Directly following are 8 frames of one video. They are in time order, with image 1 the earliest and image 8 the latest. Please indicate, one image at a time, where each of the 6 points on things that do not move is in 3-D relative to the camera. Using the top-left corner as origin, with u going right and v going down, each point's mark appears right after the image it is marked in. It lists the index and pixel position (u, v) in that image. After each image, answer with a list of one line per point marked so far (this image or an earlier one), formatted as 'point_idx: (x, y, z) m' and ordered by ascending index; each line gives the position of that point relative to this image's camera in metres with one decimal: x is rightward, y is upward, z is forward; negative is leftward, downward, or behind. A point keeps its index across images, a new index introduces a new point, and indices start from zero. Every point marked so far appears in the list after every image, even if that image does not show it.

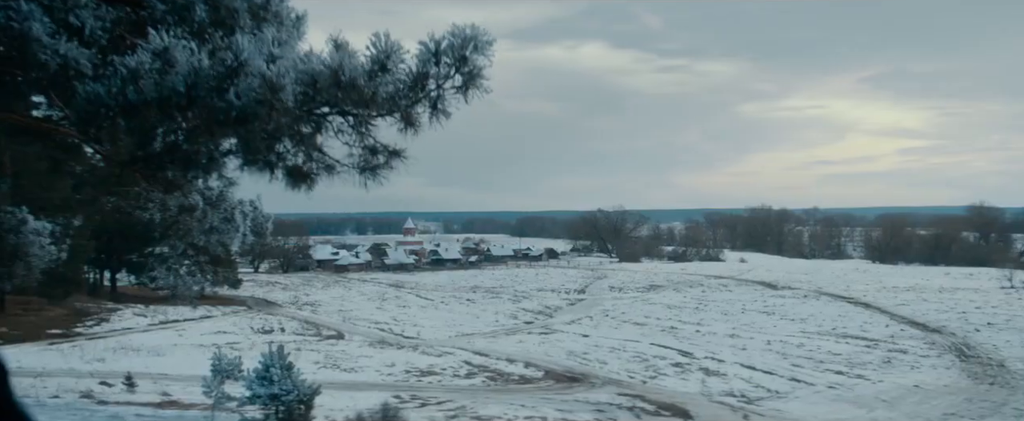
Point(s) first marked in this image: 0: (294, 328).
0: (-3.4, -1.9, +14.7) m
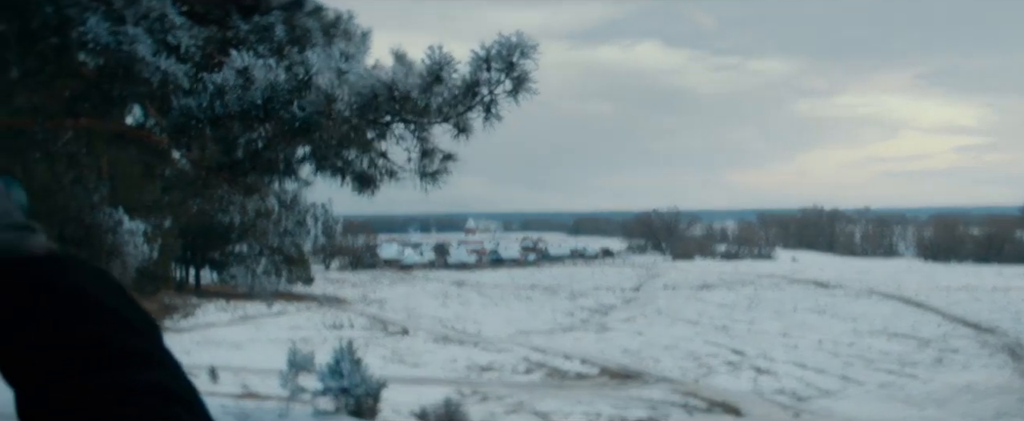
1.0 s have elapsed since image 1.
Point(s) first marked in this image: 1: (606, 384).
0: (-2.5, -1.9, +15.6) m
1: (+1.2, -2.1, +11.5) m
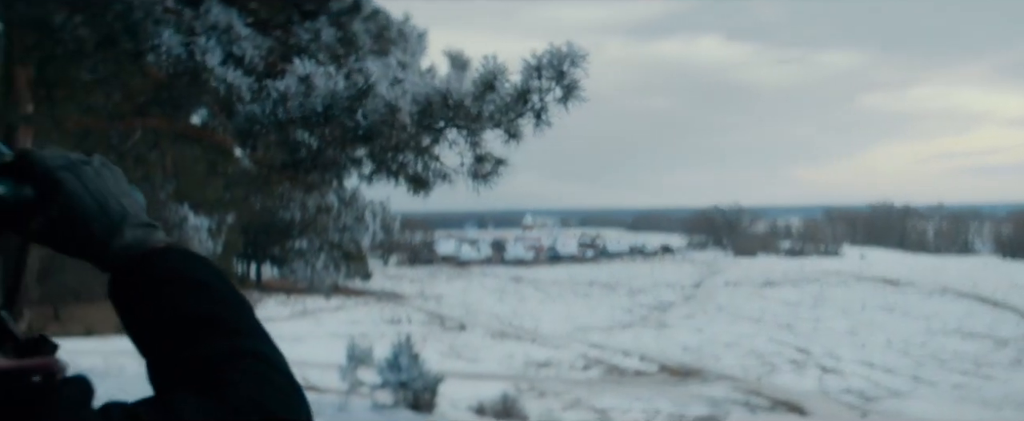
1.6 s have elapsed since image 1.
0: (-1.5, -1.8, +15.6) m
1: (+1.9, -2.1, +11.4) m
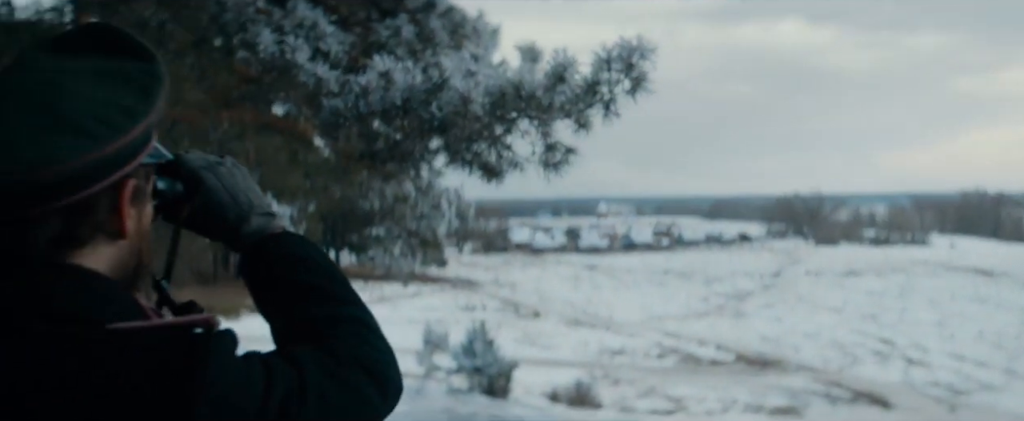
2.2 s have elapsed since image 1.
0: (-0.3, -1.6, +15.9) m
1: (+2.8, -1.9, +11.4) m
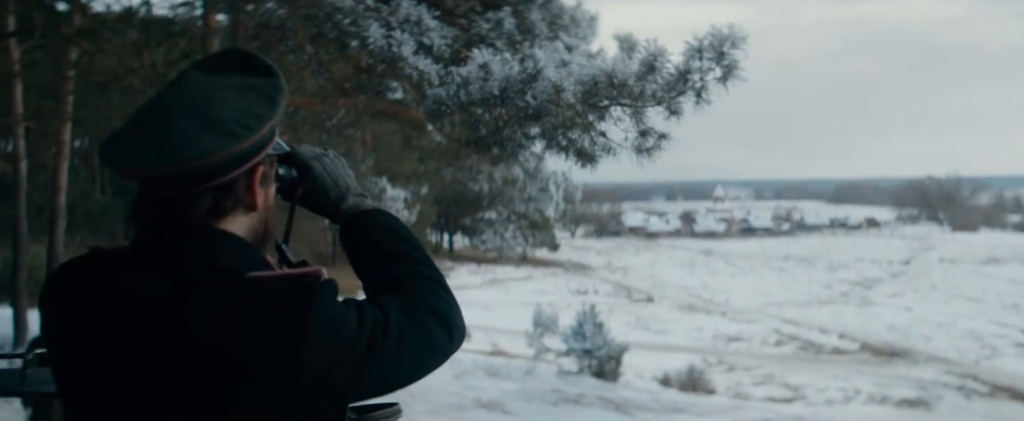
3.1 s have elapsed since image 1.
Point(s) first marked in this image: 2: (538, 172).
0: (+1.6, -1.4, +16.1) m
1: (+4.1, -1.7, +11.3) m
2: (+0.2, +0.4, +8.8) m
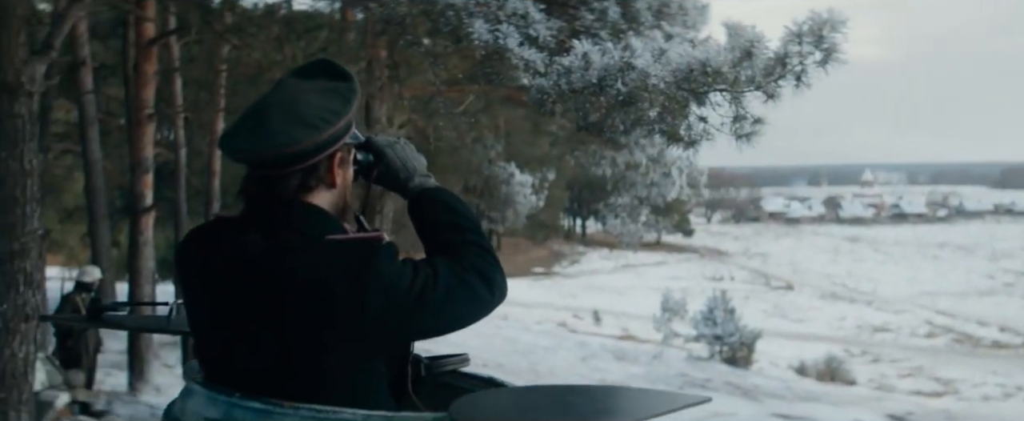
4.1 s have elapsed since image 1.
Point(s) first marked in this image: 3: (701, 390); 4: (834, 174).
0: (+3.8, -1.1, +16.0) m
1: (+5.5, -1.5, +10.8) m
2: (+1.4, +0.5, +8.9) m
3: (+2.4, -2.3, +11.9) m
4: (+4.0, +0.5, +12.2) m
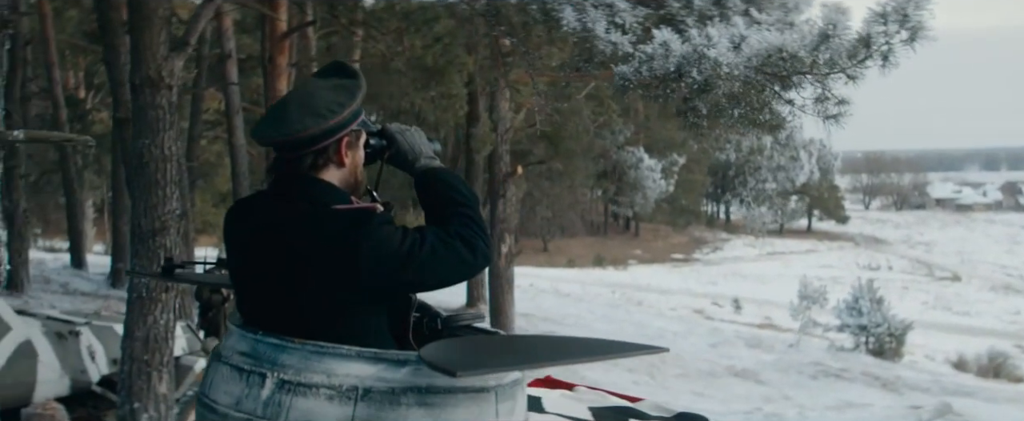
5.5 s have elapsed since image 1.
0: (+6.0, -0.8, +15.3) m
1: (+6.9, -1.4, +10.0) m
2: (+2.5, +0.7, +8.7) m
3: (+4.0, -2.1, +11.6) m
4: (+5.6, +0.7, +11.6) m
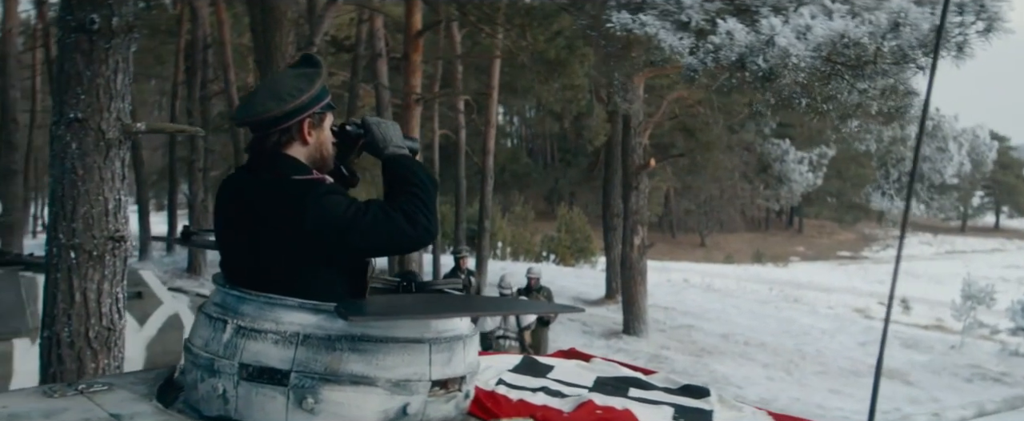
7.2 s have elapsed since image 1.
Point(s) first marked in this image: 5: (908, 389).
0: (+8.2, -0.8, +14.2) m
1: (+8.2, -1.3, +8.8) m
2: (+3.6, +0.7, +8.3) m
3: (+5.6, -2.0, +10.9) m
4: (+7.2, +0.8, +10.6) m
5: (+4.4, -2.0, +10.3) m
